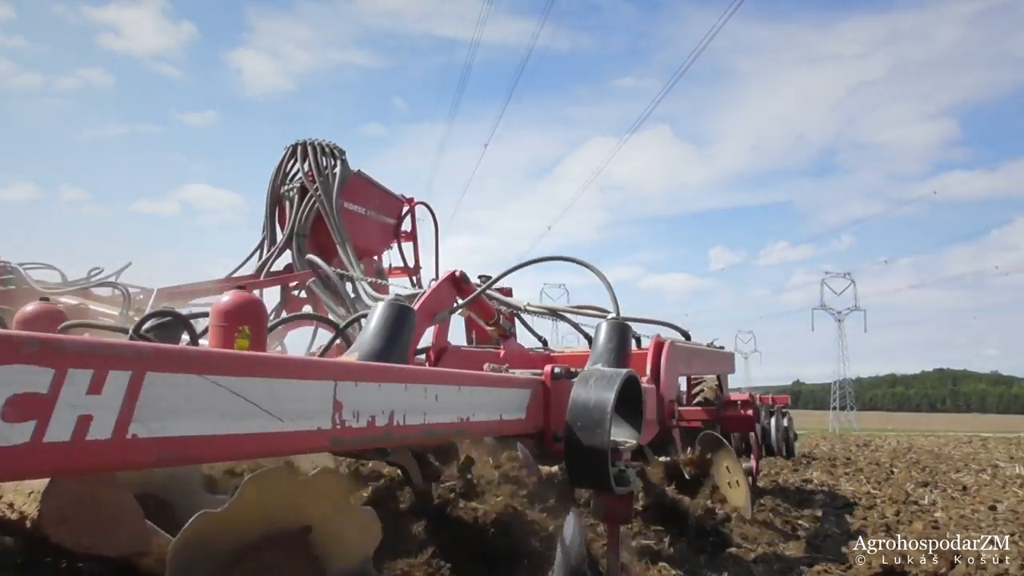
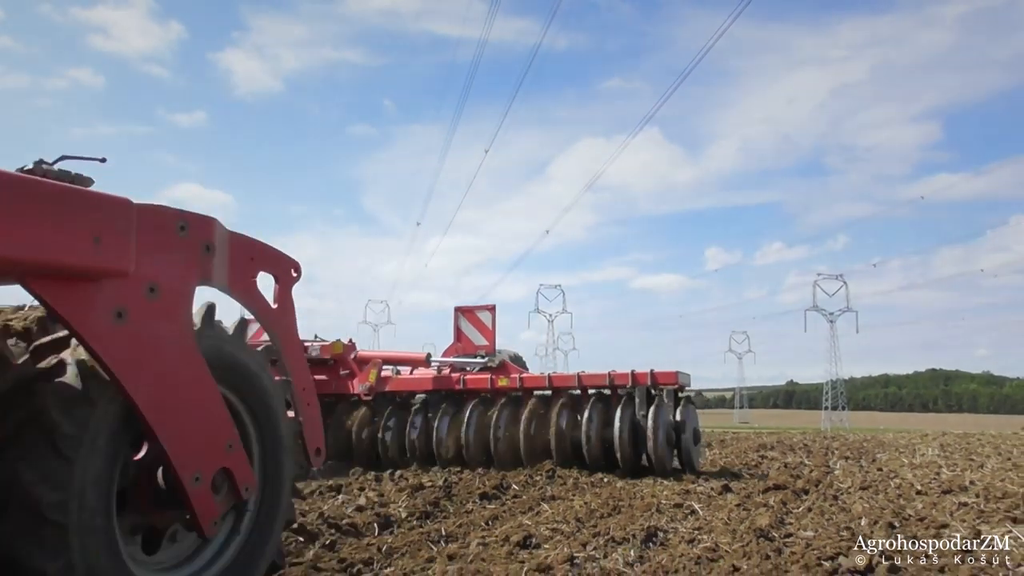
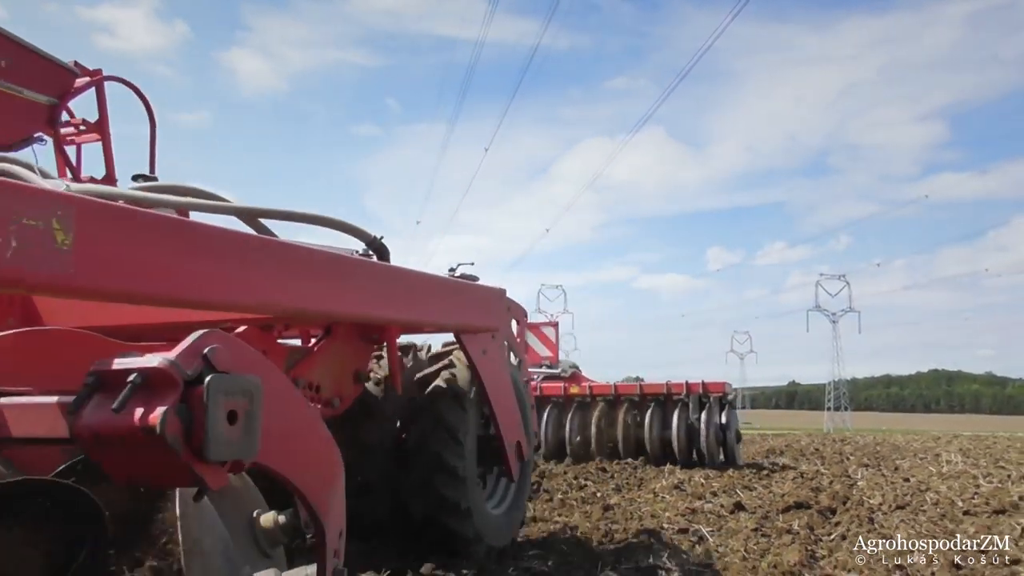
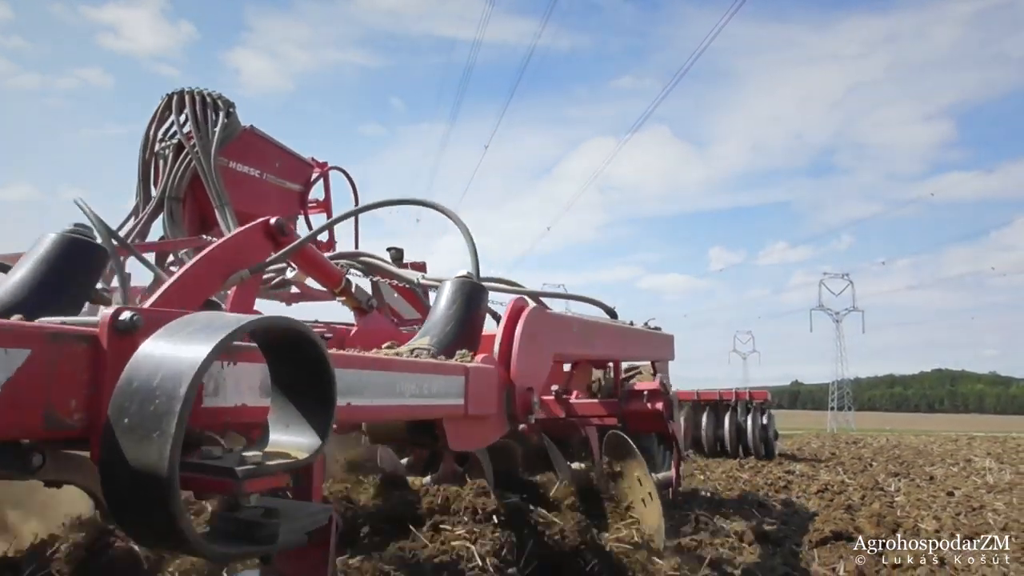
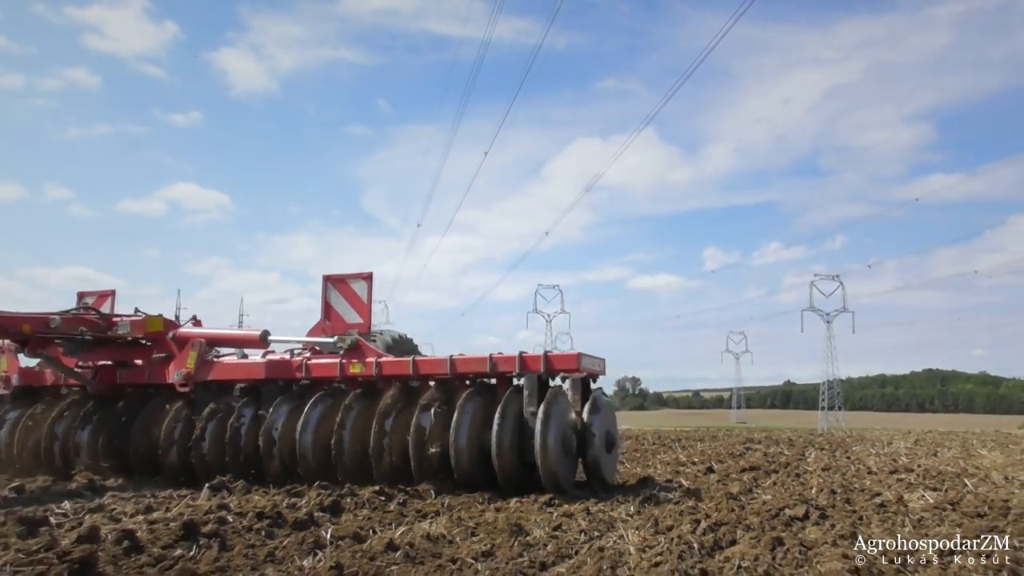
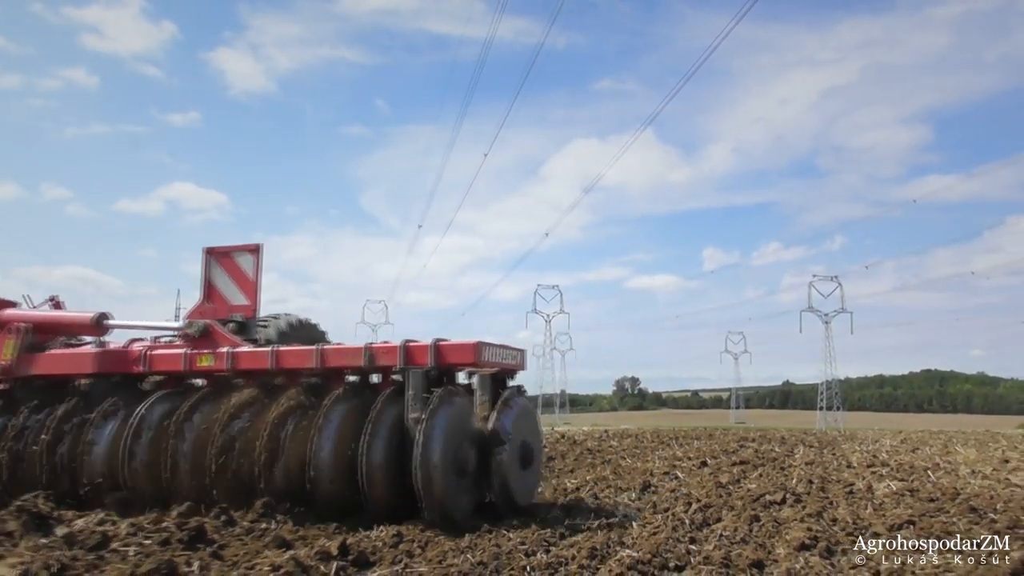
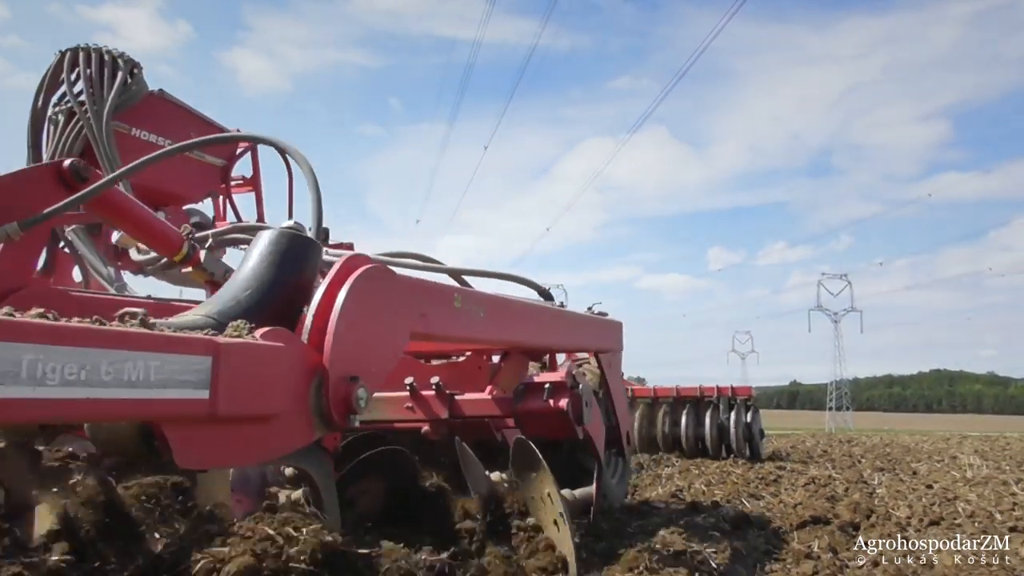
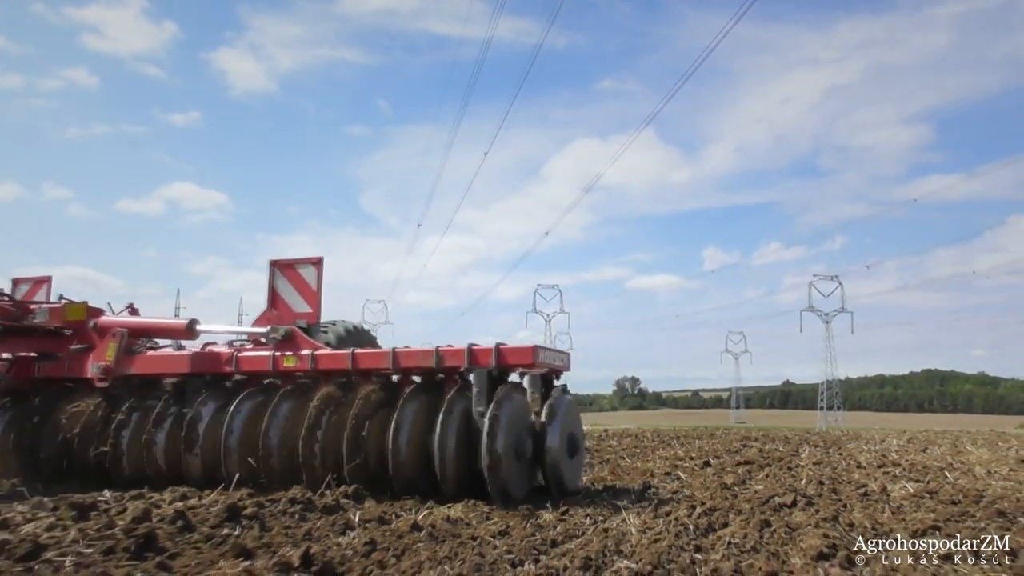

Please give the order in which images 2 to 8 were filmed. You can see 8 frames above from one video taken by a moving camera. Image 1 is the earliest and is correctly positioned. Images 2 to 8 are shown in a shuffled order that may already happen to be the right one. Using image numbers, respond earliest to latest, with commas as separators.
4, 7, 3, 2, 5, 8, 6
